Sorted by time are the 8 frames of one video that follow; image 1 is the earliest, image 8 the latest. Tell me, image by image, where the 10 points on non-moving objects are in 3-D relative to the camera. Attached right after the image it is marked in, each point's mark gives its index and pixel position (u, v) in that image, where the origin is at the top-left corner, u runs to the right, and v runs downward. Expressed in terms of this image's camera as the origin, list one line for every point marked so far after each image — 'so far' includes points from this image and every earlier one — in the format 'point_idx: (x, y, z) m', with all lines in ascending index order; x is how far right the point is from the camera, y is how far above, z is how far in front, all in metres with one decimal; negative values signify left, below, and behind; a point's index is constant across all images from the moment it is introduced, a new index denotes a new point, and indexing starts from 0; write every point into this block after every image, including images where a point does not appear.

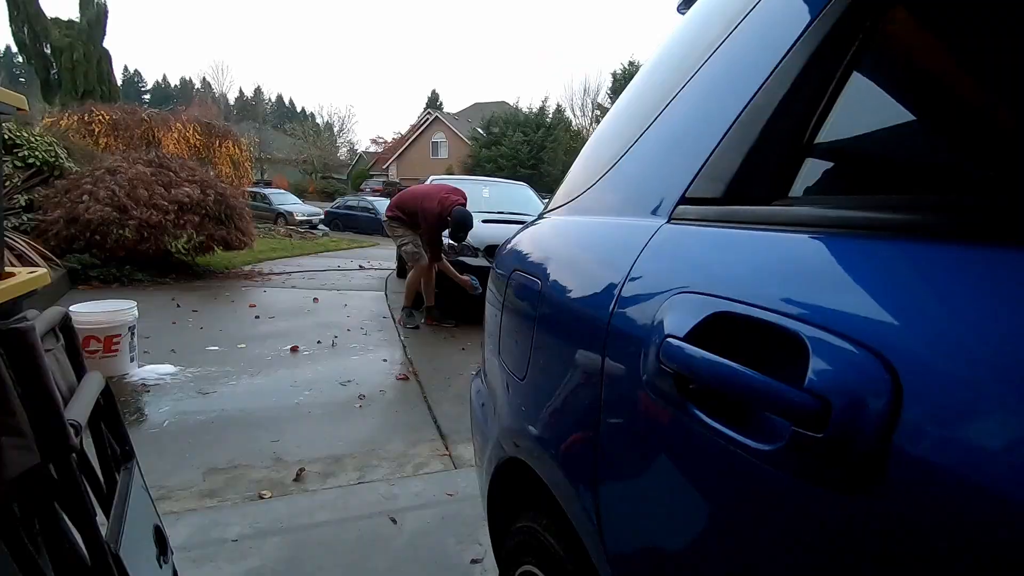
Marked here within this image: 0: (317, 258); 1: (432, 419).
0: (-4.2, +0.6, +11.7) m
1: (-0.4, -0.7, +3.0) m
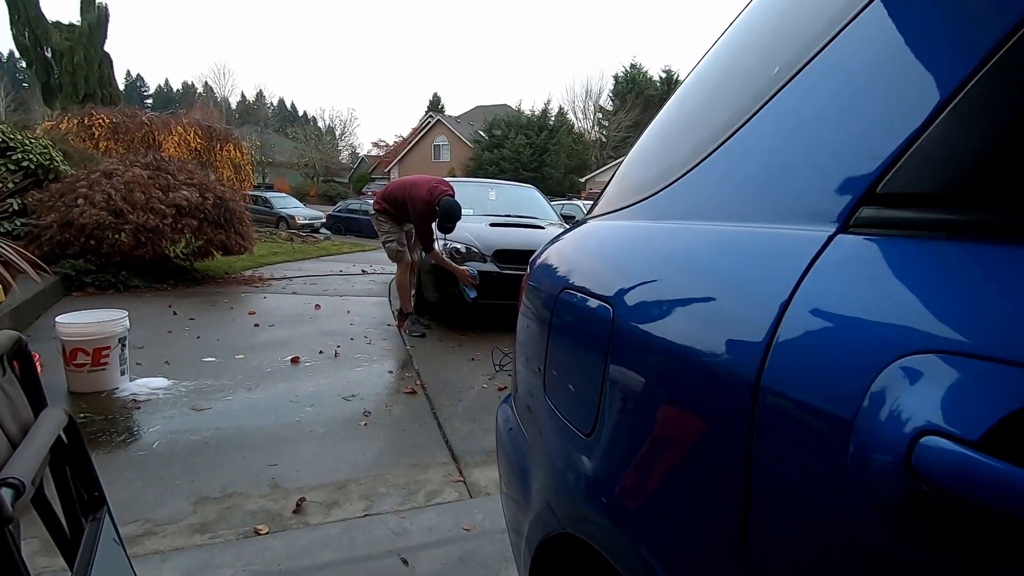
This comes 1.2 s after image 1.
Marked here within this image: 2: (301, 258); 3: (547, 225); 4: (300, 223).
0: (-4.1, +0.5, +11.5) m
1: (-0.4, -0.8, +2.8) m
2: (-4.8, +0.7, +12.1) m
3: (+0.4, +0.8, +6.4) m
4: (-7.6, +2.3, +19.5) m
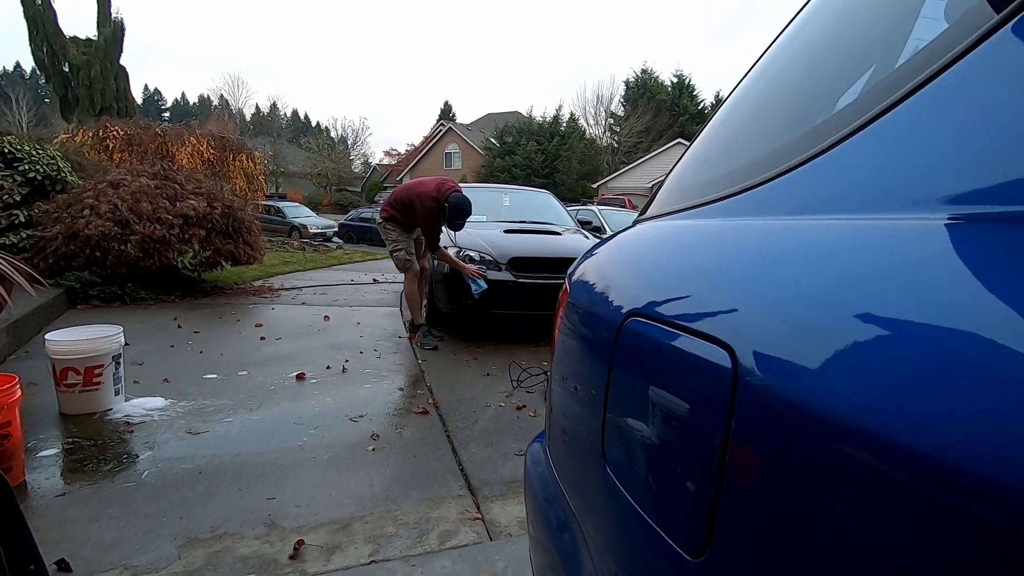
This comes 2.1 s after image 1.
0: (-3.8, +0.3, +11.4) m
1: (-0.2, -0.9, +2.6) m
2: (-4.5, +0.5, +12.0) m
3: (+0.6, +0.7, +6.1) m
4: (-7.2, +2.0, +19.5) m
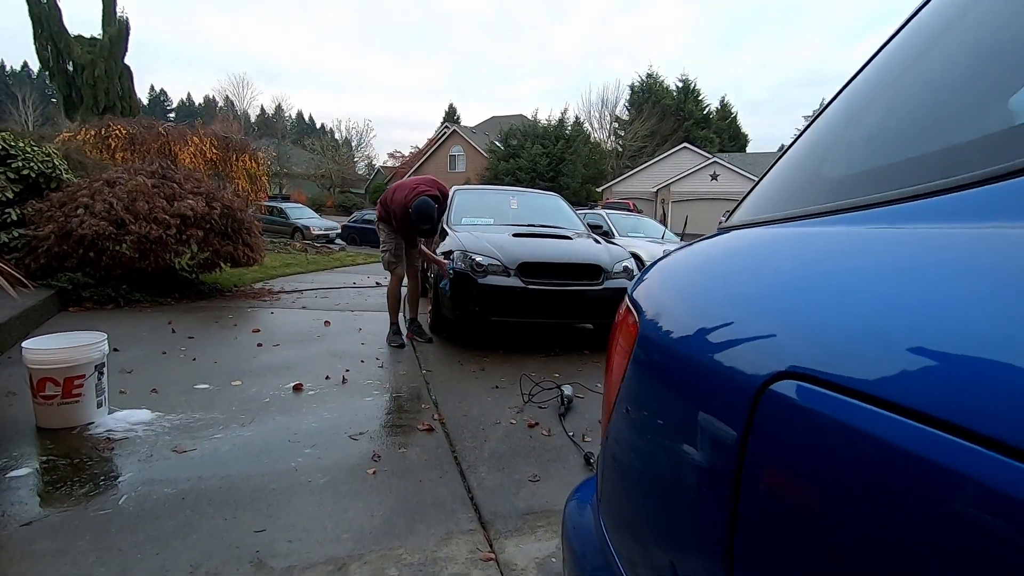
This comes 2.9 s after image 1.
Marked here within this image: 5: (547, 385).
0: (-3.7, +0.3, +11.1) m
1: (-0.2, -0.9, +2.3) m
2: (-4.3, +0.4, +11.8) m
3: (+0.7, +0.6, +5.9) m
4: (-7.0, +1.9, +19.3) m
5: (+0.2, -0.7, +3.7) m
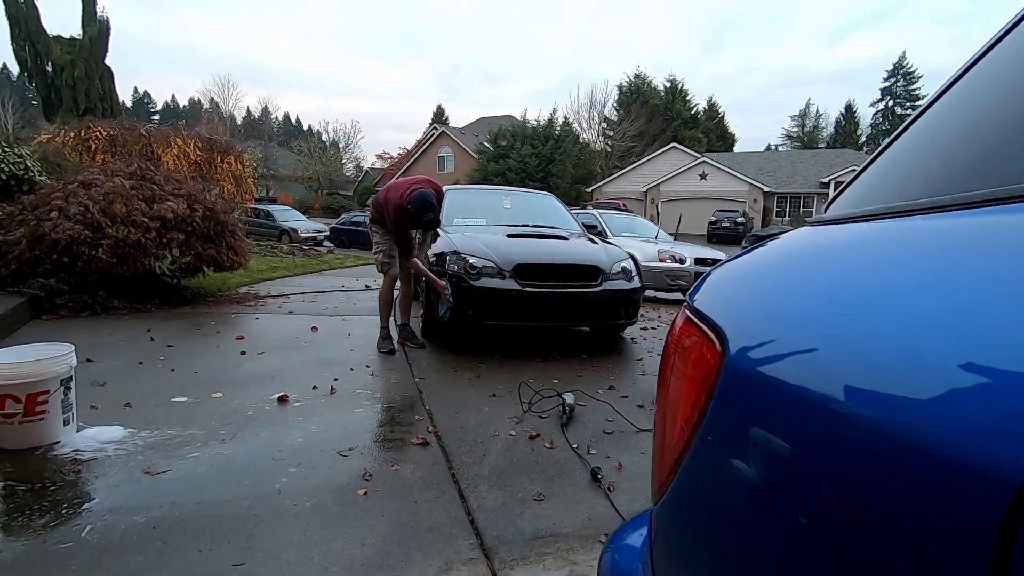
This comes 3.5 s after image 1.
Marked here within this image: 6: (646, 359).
0: (-3.8, +0.2, +10.9) m
1: (-0.2, -0.9, +2.1) m
2: (-4.5, +0.3, +11.5) m
3: (+0.6, +0.6, +5.7) m
4: (-7.3, +1.8, +19.0) m
5: (+0.2, -0.7, +3.5) m
6: (+1.2, -0.6, +4.7) m
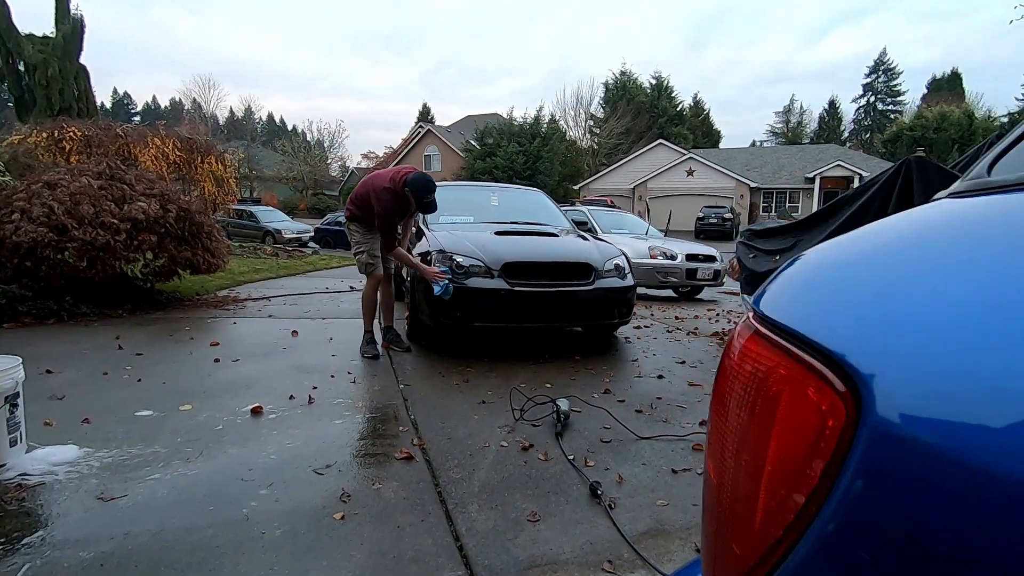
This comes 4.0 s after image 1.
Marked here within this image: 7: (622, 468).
0: (-4.1, +0.2, +10.6) m
1: (-0.2, -0.9, +1.9) m
2: (-4.8, +0.3, +11.2) m
3: (+0.5, +0.6, +5.6) m
4: (-7.8, +1.8, +18.6) m
5: (+0.2, -0.7, +3.3) m
6: (+1.1, -0.6, +4.5) m
7: (+0.5, -0.8, +2.5) m
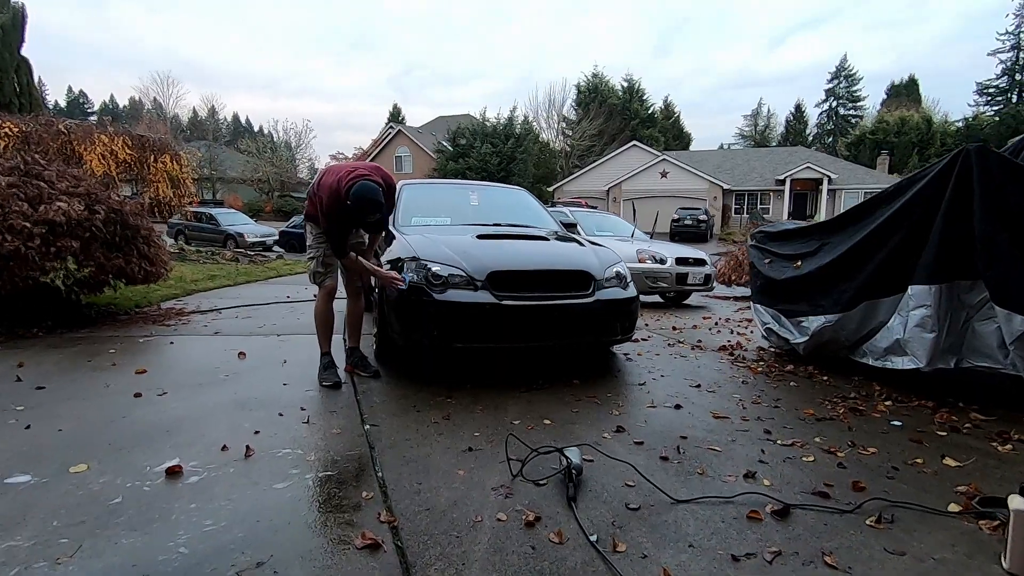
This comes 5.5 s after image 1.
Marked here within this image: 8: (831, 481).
0: (-4.5, 0.0, +9.7) m
1: (-0.2, -1.0, +1.2) m
2: (-5.2, +0.1, +10.3) m
3: (+0.3, +0.5, +4.9) m
4: (-8.6, +1.5, +17.5) m
5: (+0.1, -0.8, +2.7) m
6: (+1.0, -0.7, +3.9) m
7: (+0.5, -0.9, +1.9) m
8: (+1.4, -0.8, +2.4) m
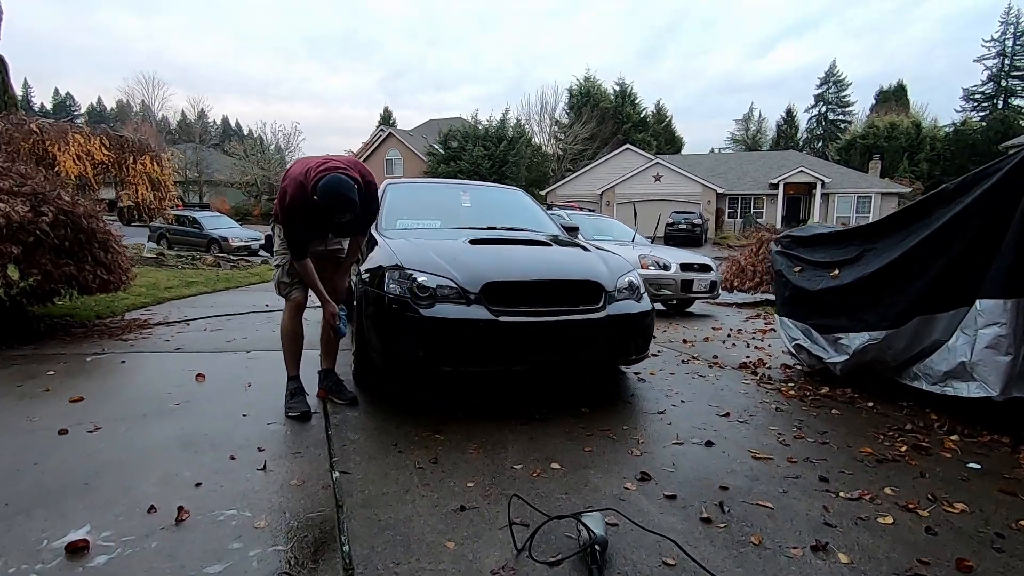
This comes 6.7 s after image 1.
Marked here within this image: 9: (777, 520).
0: (-4.6, -0.1, +9.1) m
1: (-0.1, -1.1, +0.7) m
2: (-5.3, 0.0, +9.7) m
3: (+0.3, +0.4, +4.4) m
4: (-8.8, +1.3, +16.9) m
5: (+0.2, -0.8, +2.1) m
6: (+1.0, -0.8, +3.4) m
7: (+0.5, -1.0, +1.3) m
8: (+1.4, -0.9, +1.9) m
9: (+1.0, -0.9, +2.1) m
